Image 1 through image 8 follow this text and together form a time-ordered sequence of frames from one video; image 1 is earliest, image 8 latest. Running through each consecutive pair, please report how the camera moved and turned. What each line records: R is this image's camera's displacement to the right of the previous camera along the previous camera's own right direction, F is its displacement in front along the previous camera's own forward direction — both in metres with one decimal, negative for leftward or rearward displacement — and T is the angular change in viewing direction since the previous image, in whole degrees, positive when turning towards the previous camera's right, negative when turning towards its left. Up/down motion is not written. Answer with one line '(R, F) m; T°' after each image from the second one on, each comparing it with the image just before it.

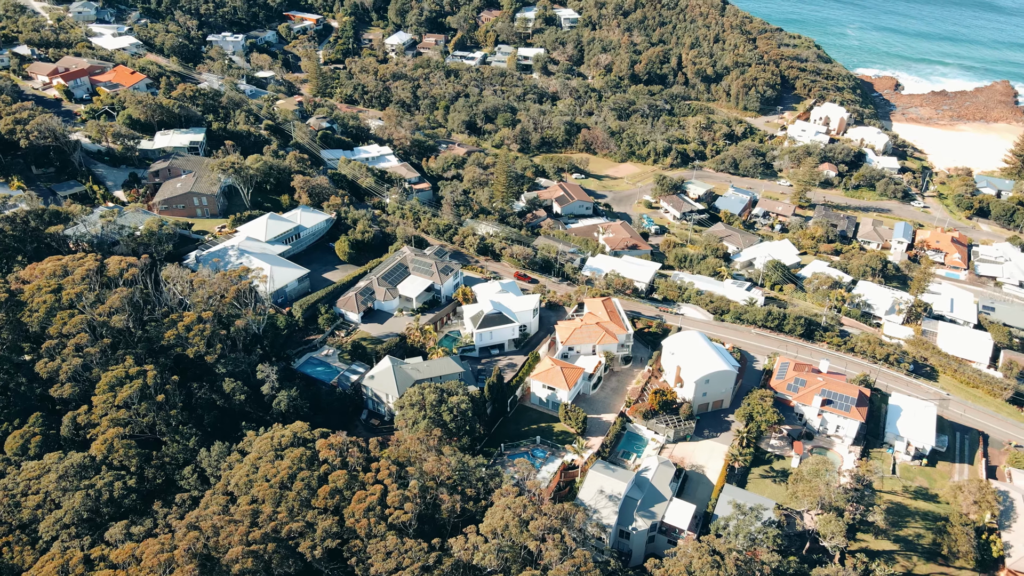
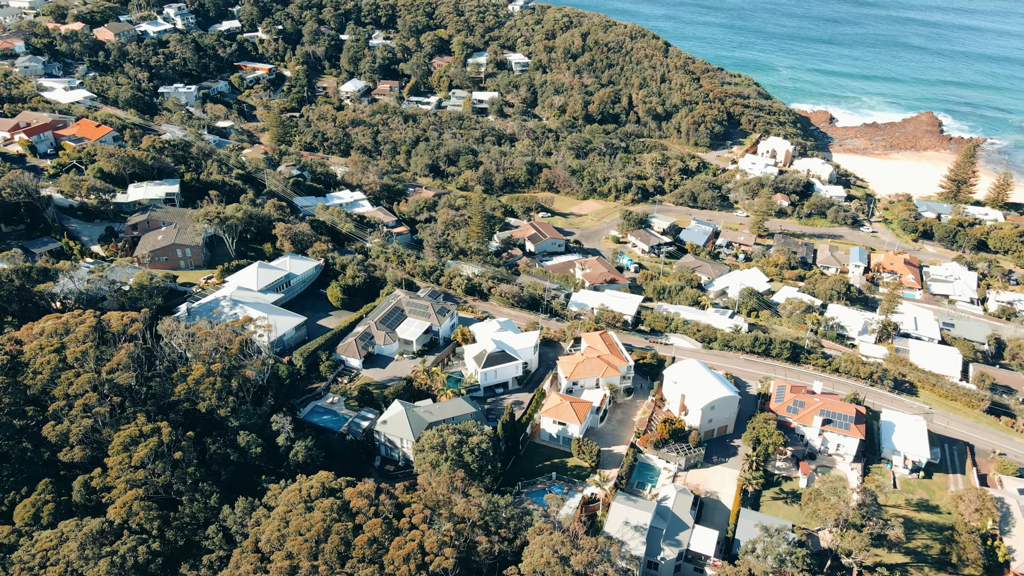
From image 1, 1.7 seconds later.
(-1.7, -0.2) m; +4°
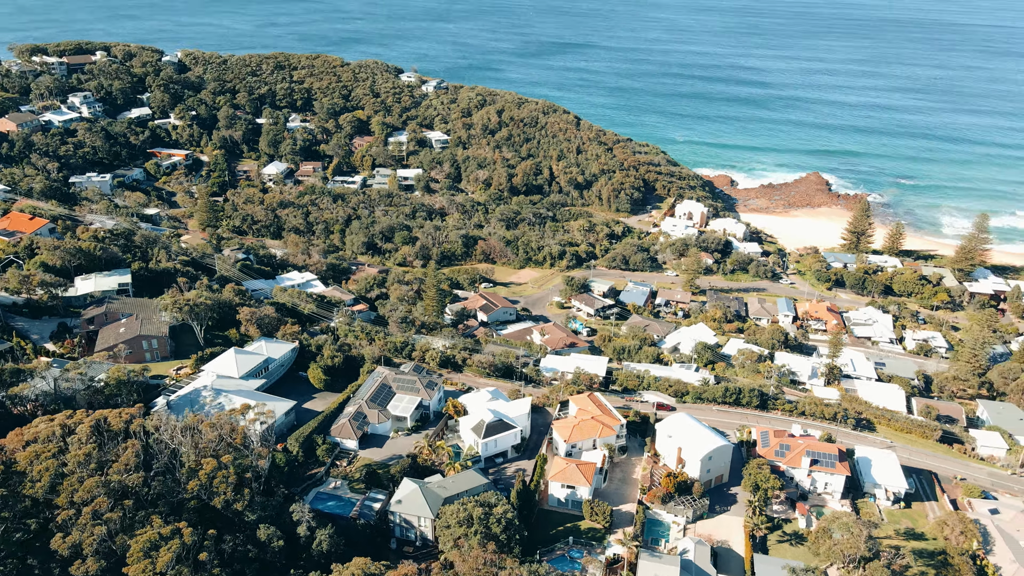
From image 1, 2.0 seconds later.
(-2.7, -0.6) m; +7°
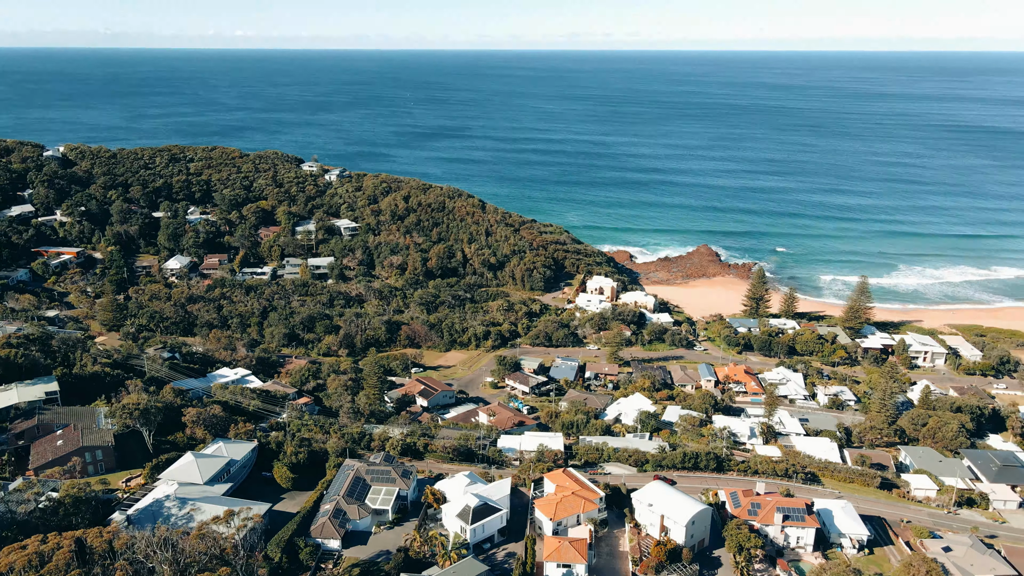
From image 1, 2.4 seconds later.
(-2.8, -0.7) m; +8°
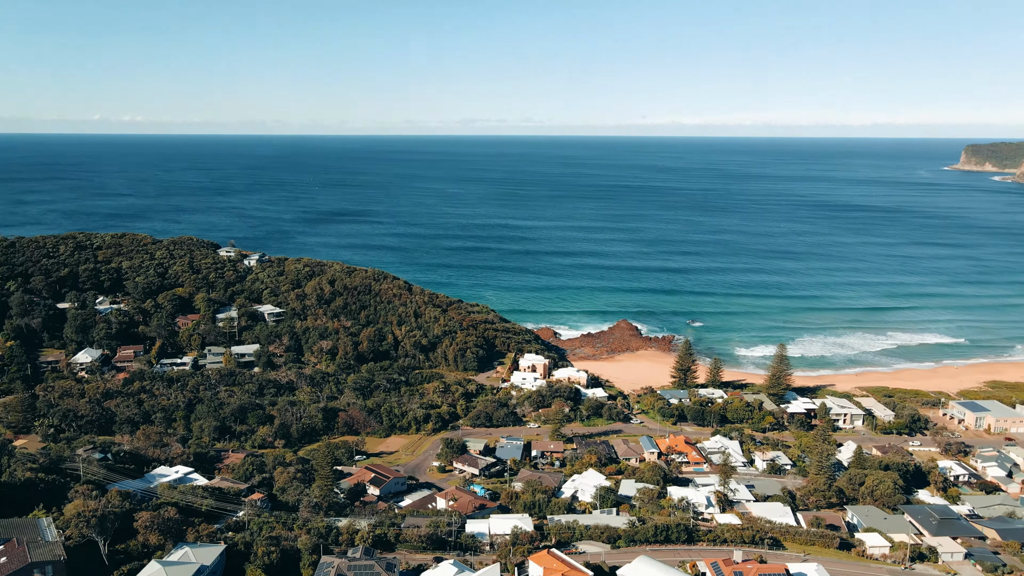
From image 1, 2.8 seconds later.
(-2.6, -0.8) m; +7°
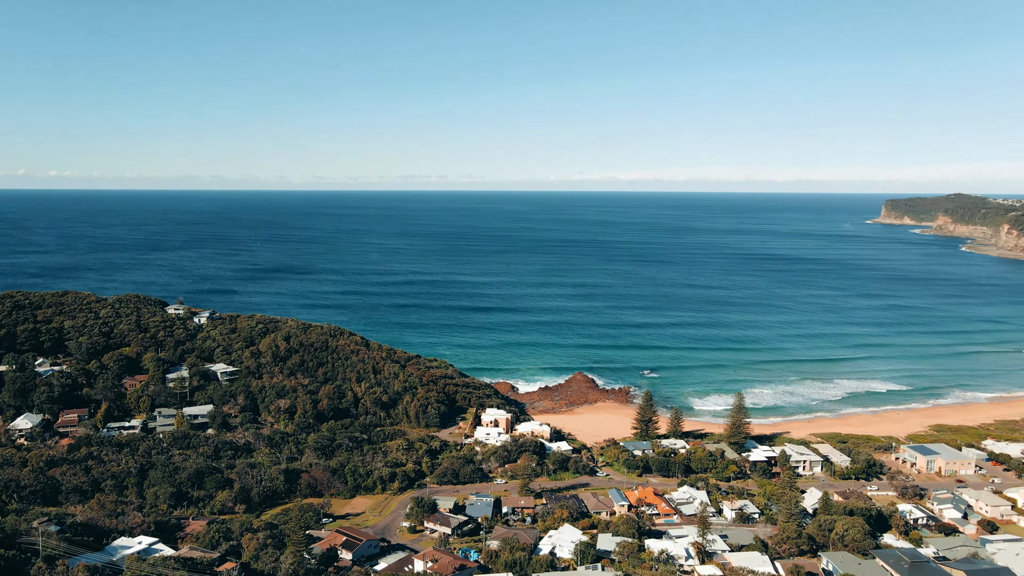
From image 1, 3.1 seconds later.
(-1.7, -0.5) m; +4°
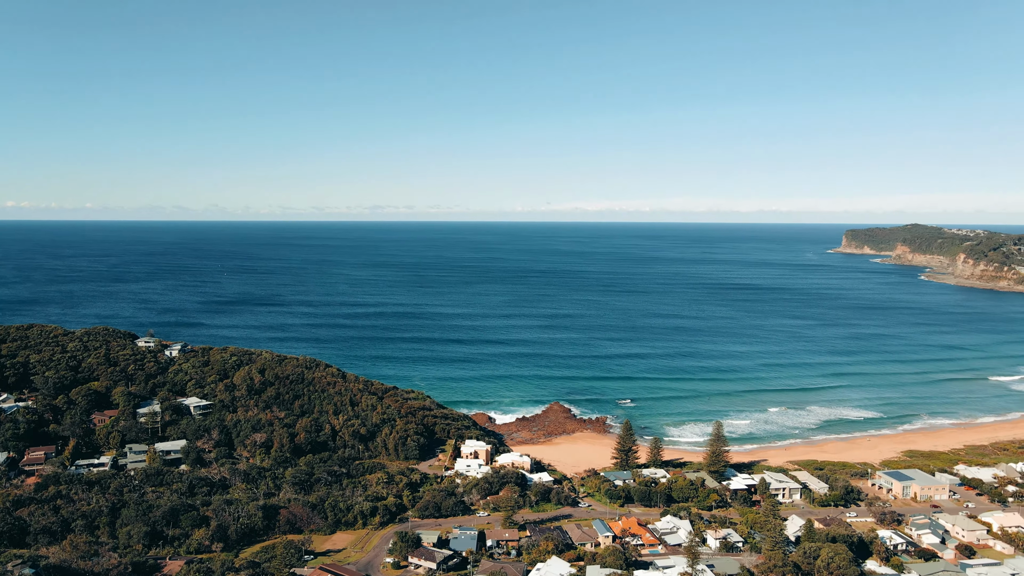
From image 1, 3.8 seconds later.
(-0.9, -0.5) m; +2°
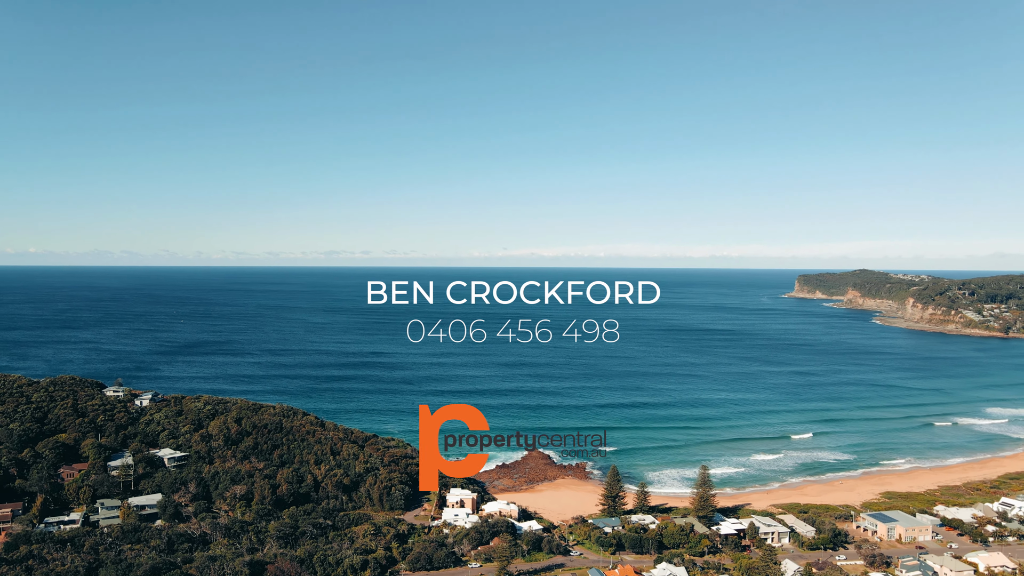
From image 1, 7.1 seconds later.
(-3.0, +0.4) m; +2°
